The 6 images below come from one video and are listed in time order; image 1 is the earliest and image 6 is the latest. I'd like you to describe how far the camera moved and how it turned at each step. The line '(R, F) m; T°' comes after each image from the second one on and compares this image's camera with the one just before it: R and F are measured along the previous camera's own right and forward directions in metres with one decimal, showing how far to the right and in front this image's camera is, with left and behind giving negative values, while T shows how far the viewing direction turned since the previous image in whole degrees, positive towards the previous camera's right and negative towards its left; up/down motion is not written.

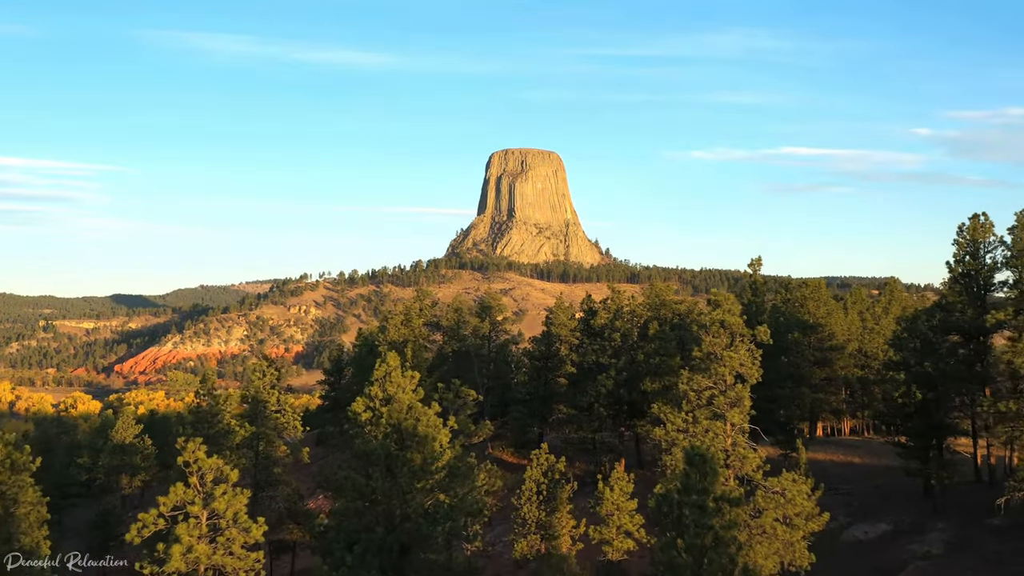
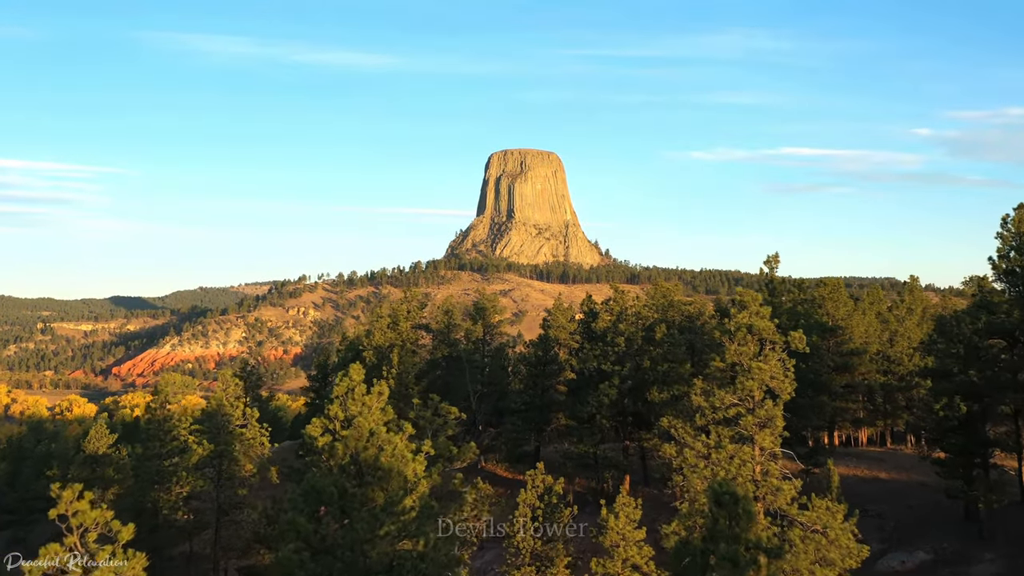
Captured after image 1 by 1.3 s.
(+0.4, +3.9) m; 0°
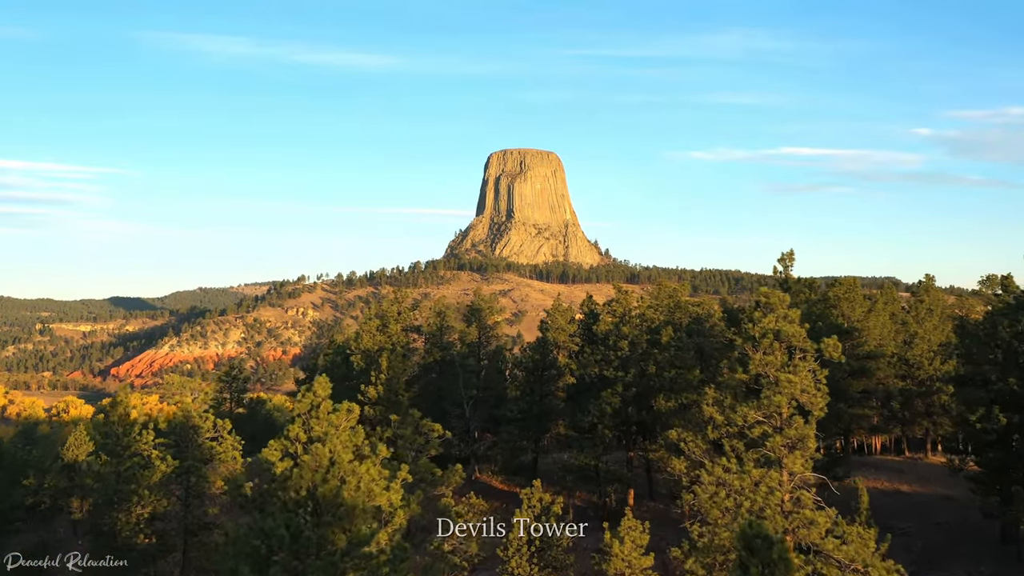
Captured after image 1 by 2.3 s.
(+0.2, +2.8) m; 0°
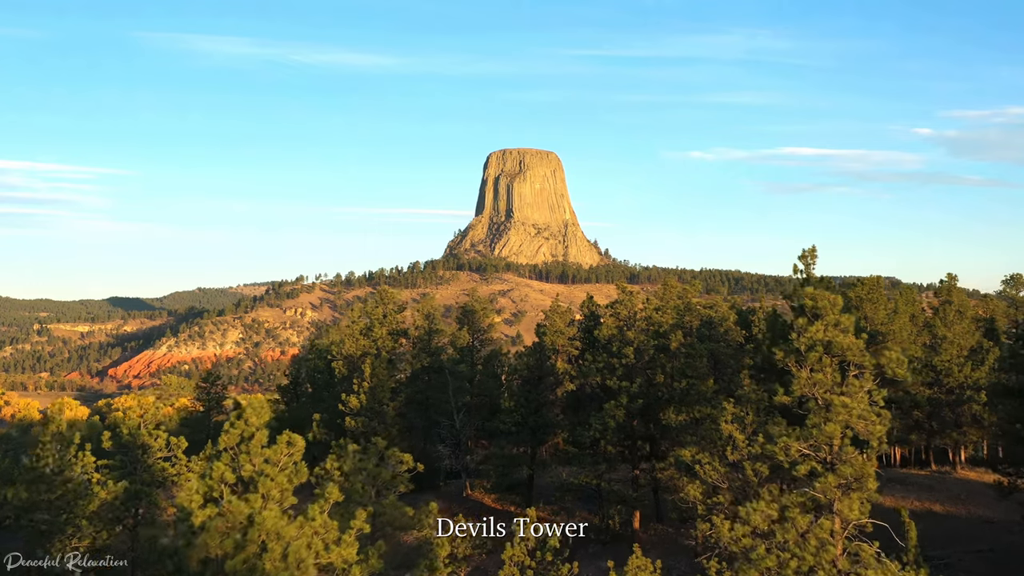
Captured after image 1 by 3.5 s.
(+0.3, +3.6) m; 0°
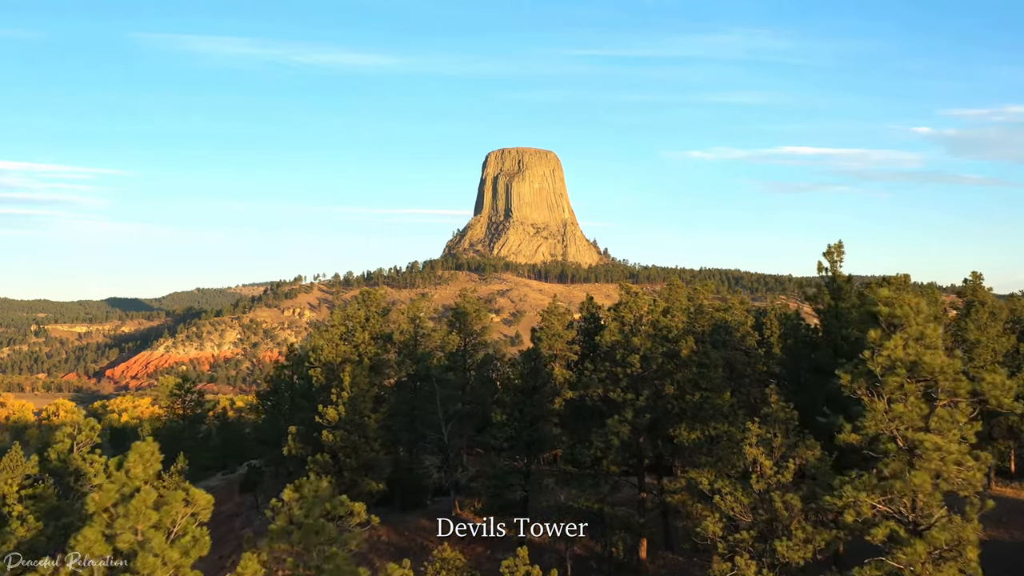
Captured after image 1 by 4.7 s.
(+0.3, +3.6) m; 0°
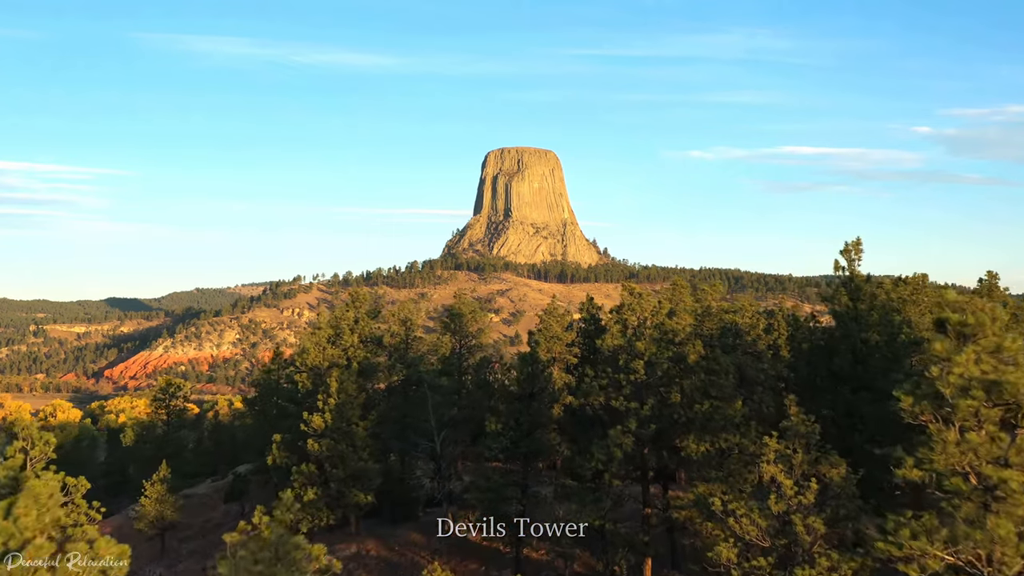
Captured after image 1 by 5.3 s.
(+0.2, +2.0) m; 0°
